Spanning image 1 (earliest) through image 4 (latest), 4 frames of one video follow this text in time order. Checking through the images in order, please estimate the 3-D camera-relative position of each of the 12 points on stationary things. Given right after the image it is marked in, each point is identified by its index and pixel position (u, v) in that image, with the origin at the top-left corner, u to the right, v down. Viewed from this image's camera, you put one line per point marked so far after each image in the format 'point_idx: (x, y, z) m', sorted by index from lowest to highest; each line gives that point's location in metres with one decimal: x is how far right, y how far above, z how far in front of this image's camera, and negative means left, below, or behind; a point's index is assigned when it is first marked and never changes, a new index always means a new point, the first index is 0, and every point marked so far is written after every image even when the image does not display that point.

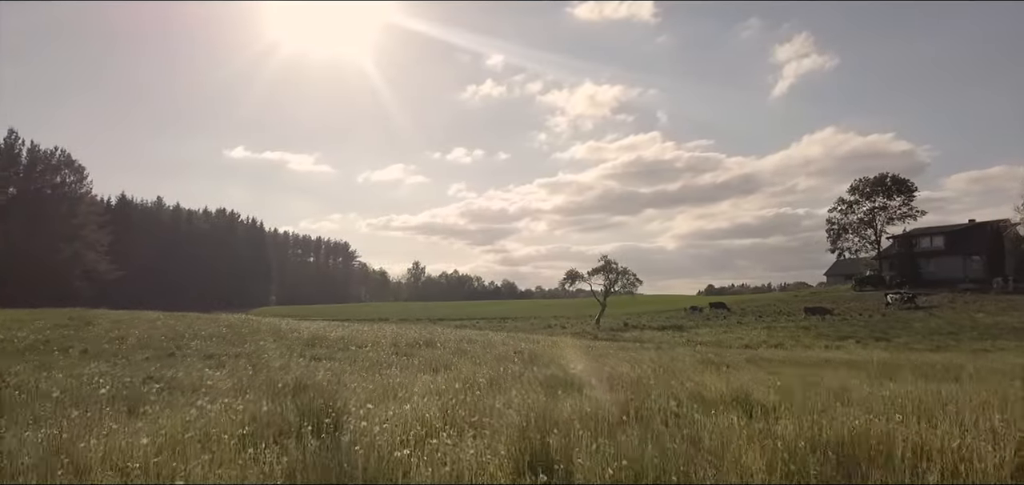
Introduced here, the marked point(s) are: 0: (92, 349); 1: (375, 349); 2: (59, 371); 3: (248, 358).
0: (-12.7, -3.2, +18.1) m
1: (-4.5, -3.5, +19.9) m
2: (-9.3, -2.7, +12.3) m
3: (-6.9, -3.0, +15.6) m
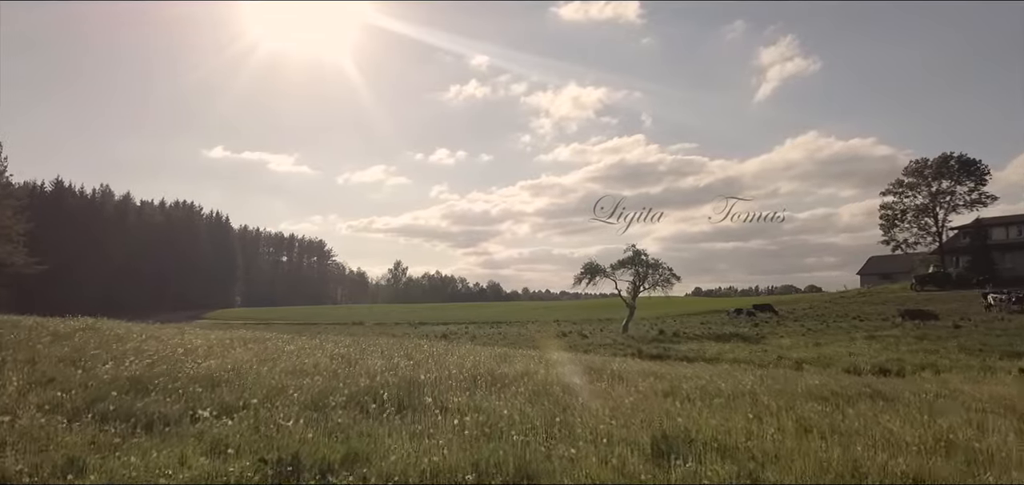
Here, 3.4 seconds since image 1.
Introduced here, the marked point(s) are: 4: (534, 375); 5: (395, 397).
0: (-11.1, -1.8, +4.9) m
1: (-3.0, -2.1, +6.9) m
2: (-7.6, -1.2, -0.8) m
3: (-5.2, -1.6, +2.6) m
4: (+0.5, -2.8, +12.5) m
5: (-1.7, -2.3, +9.0) m
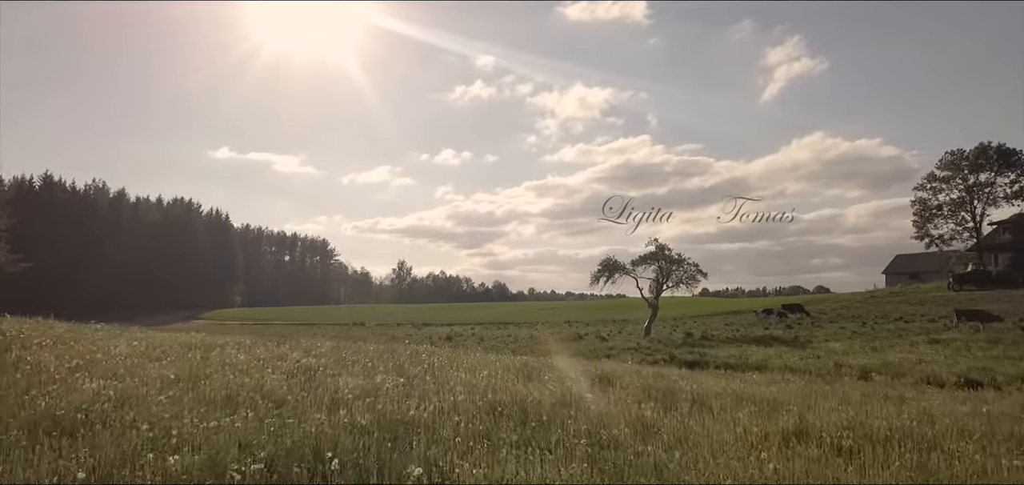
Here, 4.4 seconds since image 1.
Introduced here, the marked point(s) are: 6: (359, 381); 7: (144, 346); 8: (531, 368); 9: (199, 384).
0: (-10.7, -1.3, +1.0) m
1: (-2.6, -1.6, +2.9) m
2: (-7.2, -0.7, -4.7) m
3: (-4.8, -1.1, -1.3) m
4: (+1.0, -2.3, +8.4) m
5: (-1.2, -1.8, +5.0) m
6: (-2.3, -2.1, +9.3) m
7: (-7.8, -2.3, +13.3) m
8: (+0.8, -3.0, +14.4) m
9: (-4.4, -2.0, +8.5) m
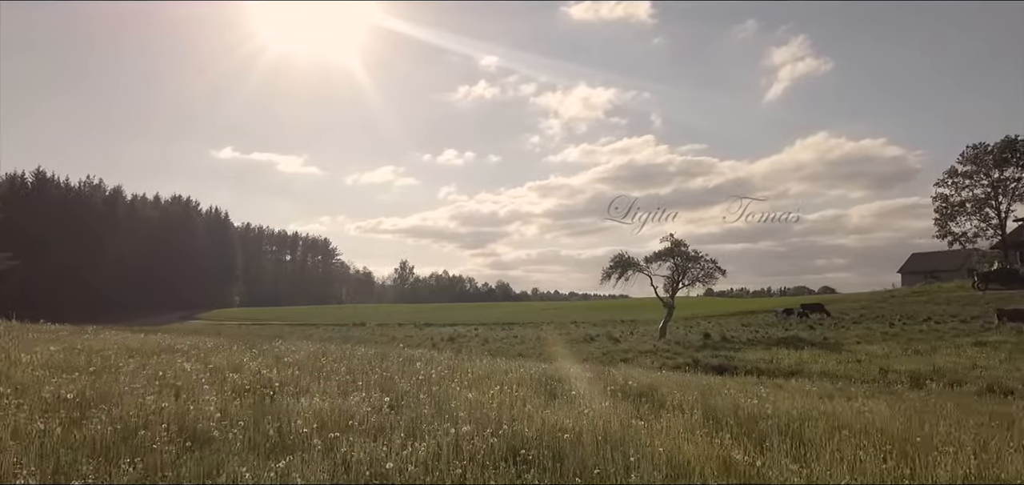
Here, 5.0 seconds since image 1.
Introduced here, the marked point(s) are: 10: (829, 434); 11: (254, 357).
0: (-10.5, -0.9, -1.4) m
1: (-2.3, -1.3, +0.5) m
2: (-7.0, -0.4, -7.1) m
3: (-4.6, -0.8, -3.8) m
4: (+1.2, -2.0, +6.0) m
5: (-1.0, -1.5, +2.6) m
6: (-2.0, -1.8, +6.9) m
7: (-7.6, -1.9, +10.9) m
8: (+1.1, -2.7, +12.0) m
9: (-4.2, -1.7, +6.1) m
10: (+3.8, -2.3, +7.1) m
11: (-4.5, -2.3, +11.5) m
